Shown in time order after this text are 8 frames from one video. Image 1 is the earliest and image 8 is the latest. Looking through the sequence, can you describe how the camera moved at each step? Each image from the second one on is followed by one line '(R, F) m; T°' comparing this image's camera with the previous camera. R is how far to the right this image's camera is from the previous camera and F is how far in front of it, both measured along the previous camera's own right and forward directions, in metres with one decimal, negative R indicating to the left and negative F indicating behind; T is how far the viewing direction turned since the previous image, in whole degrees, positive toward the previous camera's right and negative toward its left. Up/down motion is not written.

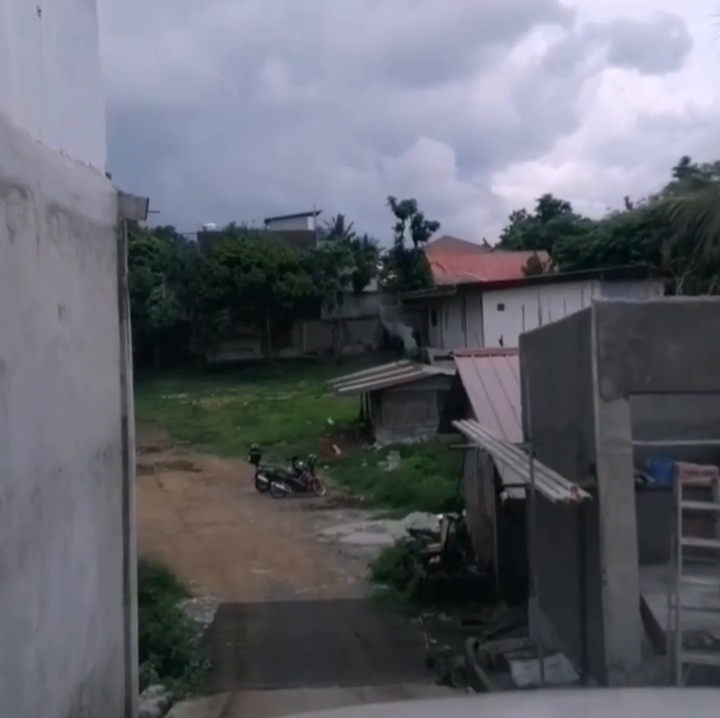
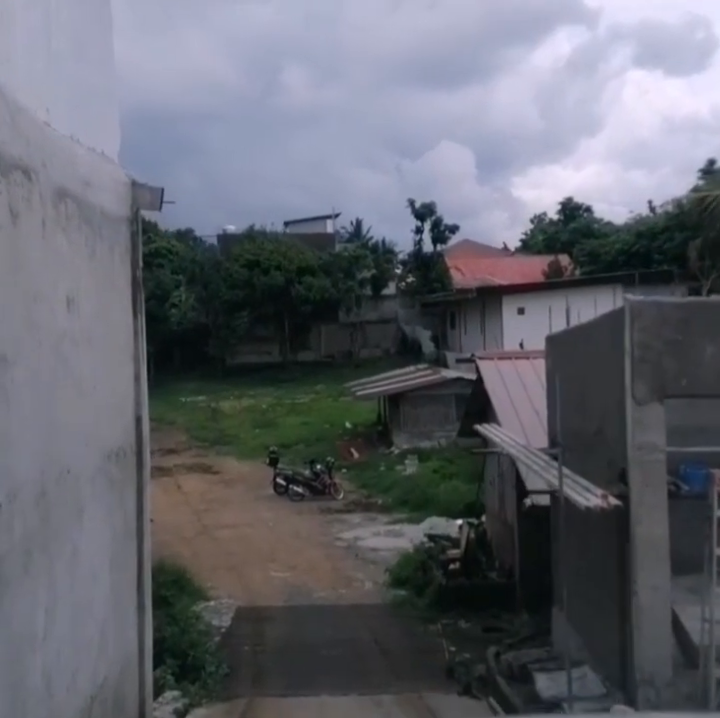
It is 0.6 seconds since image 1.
(0.0, +0.2) m; -1°
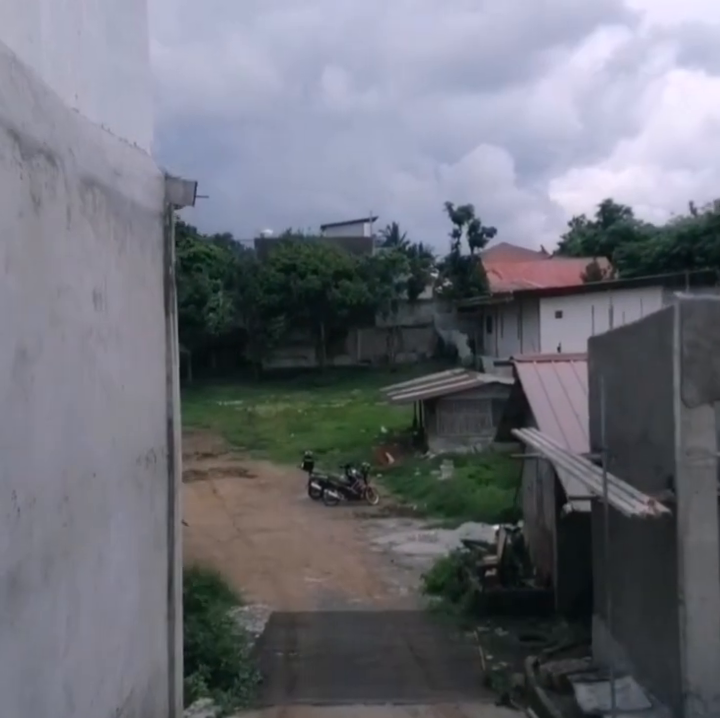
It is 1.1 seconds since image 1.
(0.0, +0.2) m; -2°
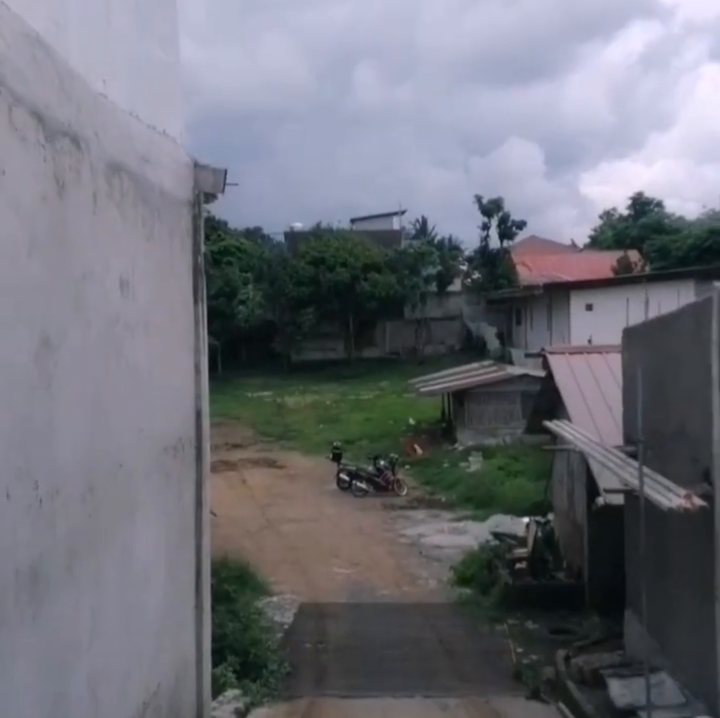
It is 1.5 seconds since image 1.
(0.0, +0.1) m; -2°
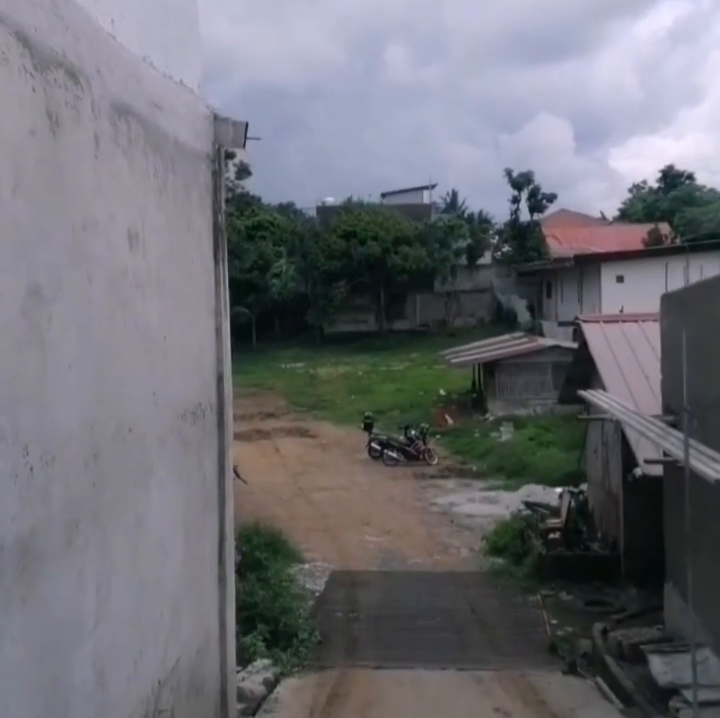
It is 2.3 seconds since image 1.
(0.0, +0.3) m; -2°
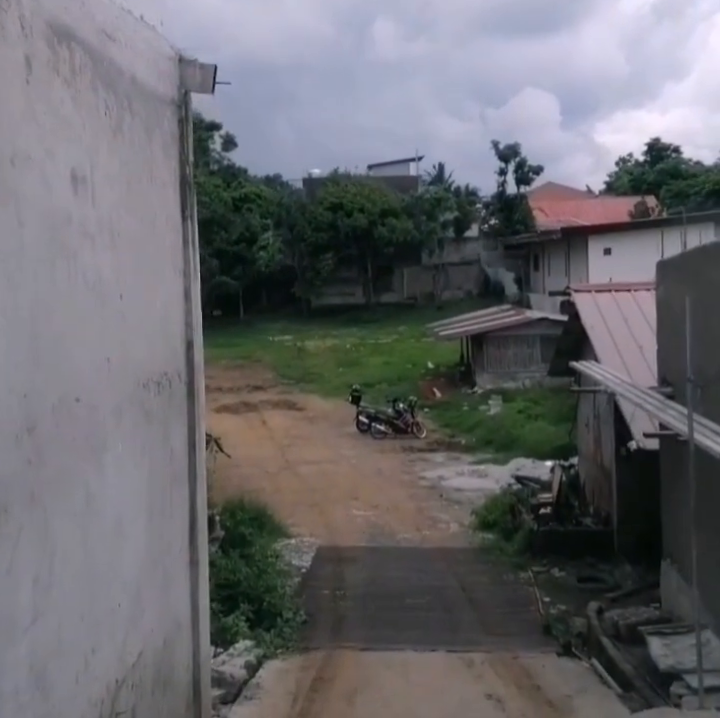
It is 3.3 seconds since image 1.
(0.0, +0.4) m; +1°
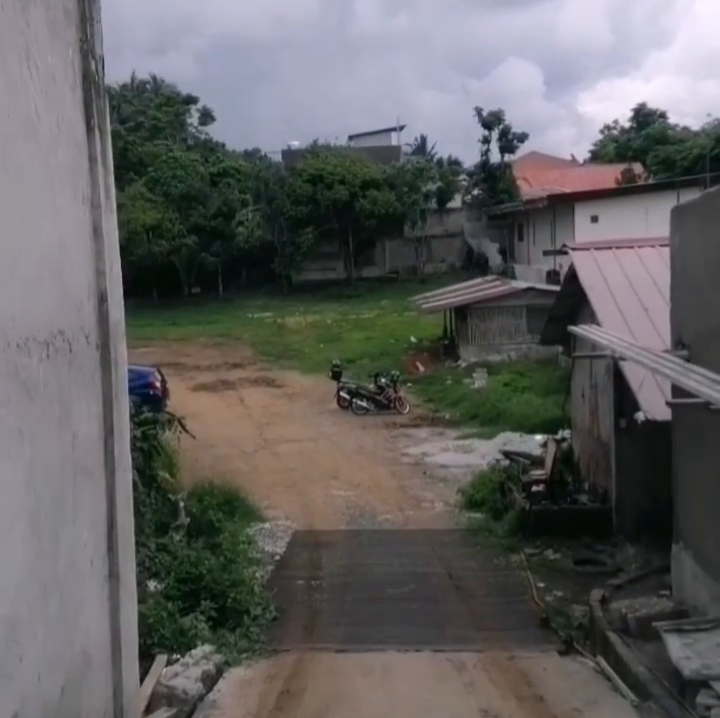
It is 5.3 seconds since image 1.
(+0.1, +1.2) m; +1°
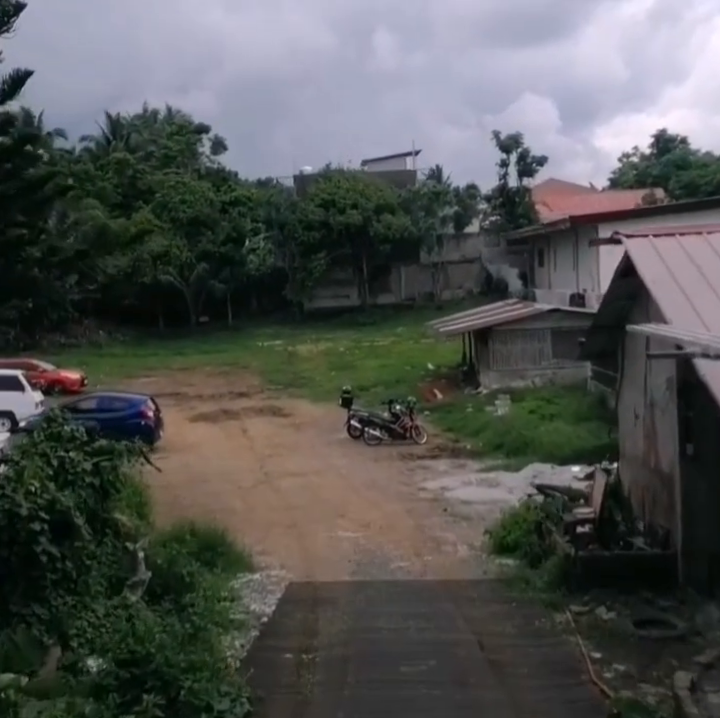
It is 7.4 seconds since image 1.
(+0.1, +2.4) m; -1°
